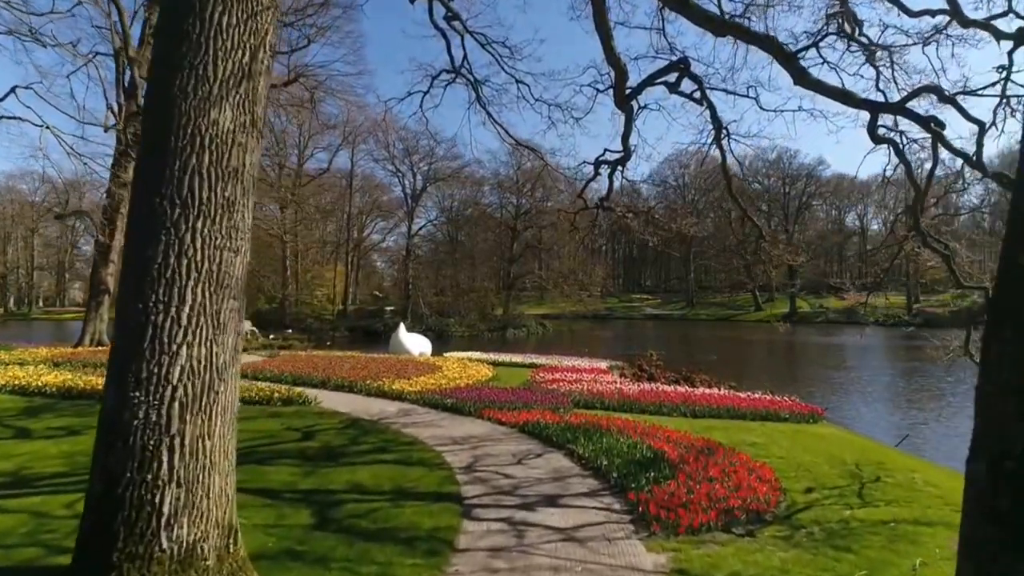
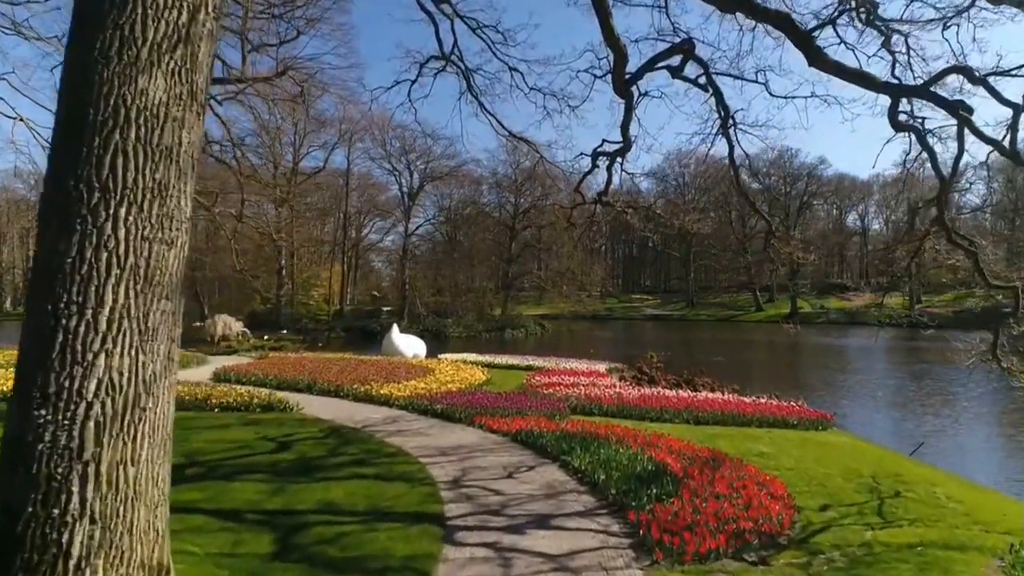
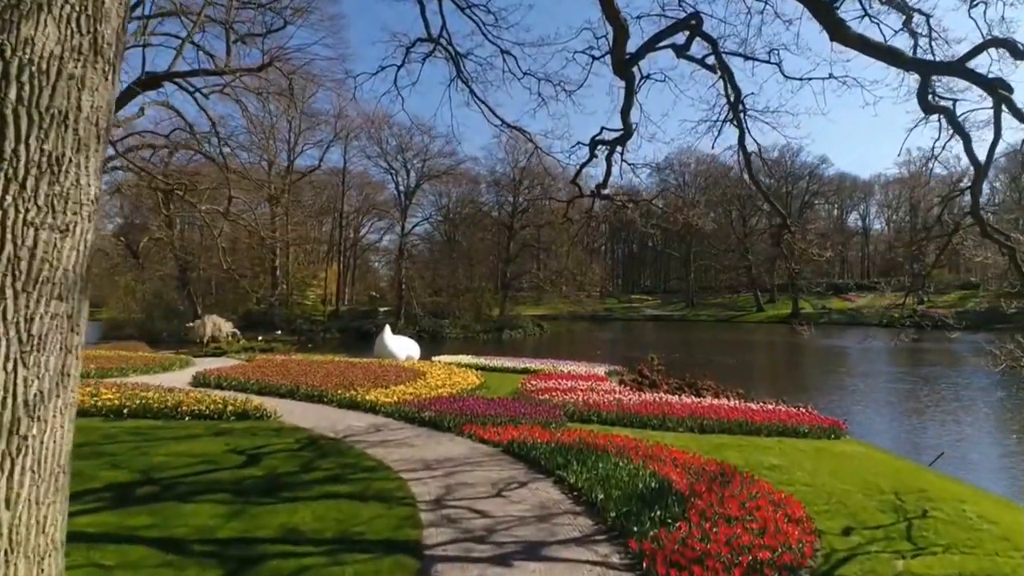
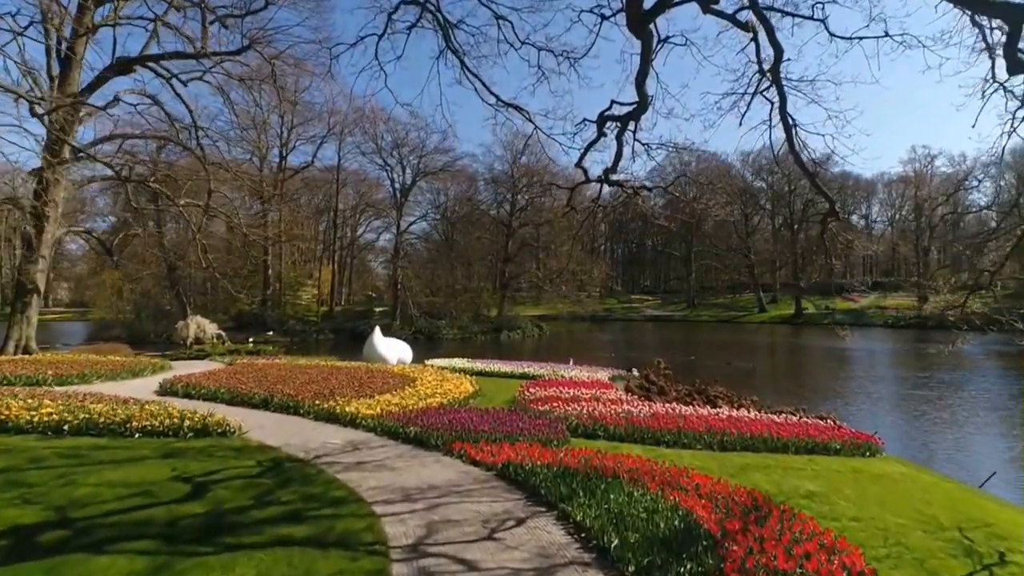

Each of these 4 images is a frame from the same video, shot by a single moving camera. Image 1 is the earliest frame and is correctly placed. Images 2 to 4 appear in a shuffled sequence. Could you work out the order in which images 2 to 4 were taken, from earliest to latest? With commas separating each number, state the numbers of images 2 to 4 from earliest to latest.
2, 3, 4
